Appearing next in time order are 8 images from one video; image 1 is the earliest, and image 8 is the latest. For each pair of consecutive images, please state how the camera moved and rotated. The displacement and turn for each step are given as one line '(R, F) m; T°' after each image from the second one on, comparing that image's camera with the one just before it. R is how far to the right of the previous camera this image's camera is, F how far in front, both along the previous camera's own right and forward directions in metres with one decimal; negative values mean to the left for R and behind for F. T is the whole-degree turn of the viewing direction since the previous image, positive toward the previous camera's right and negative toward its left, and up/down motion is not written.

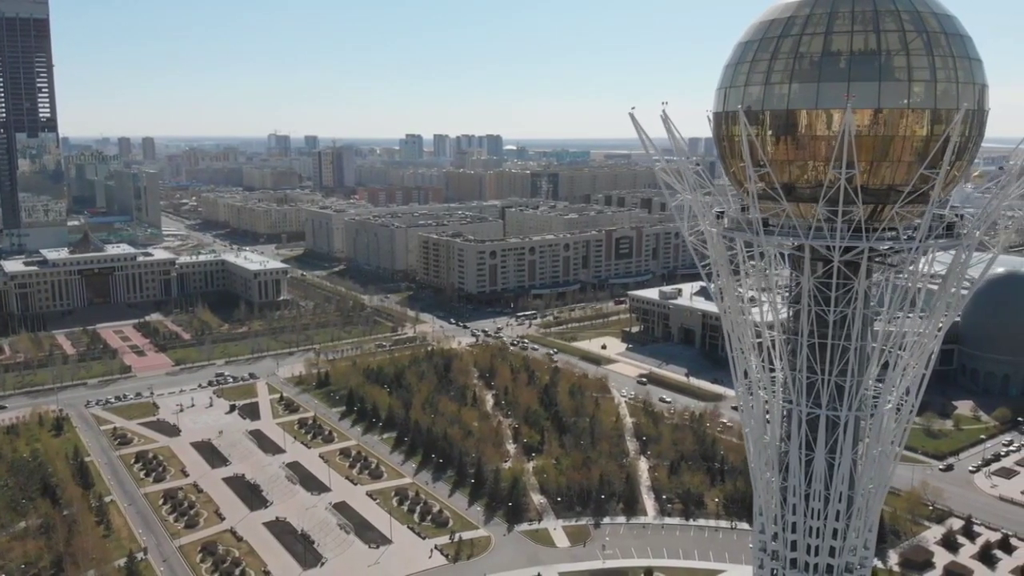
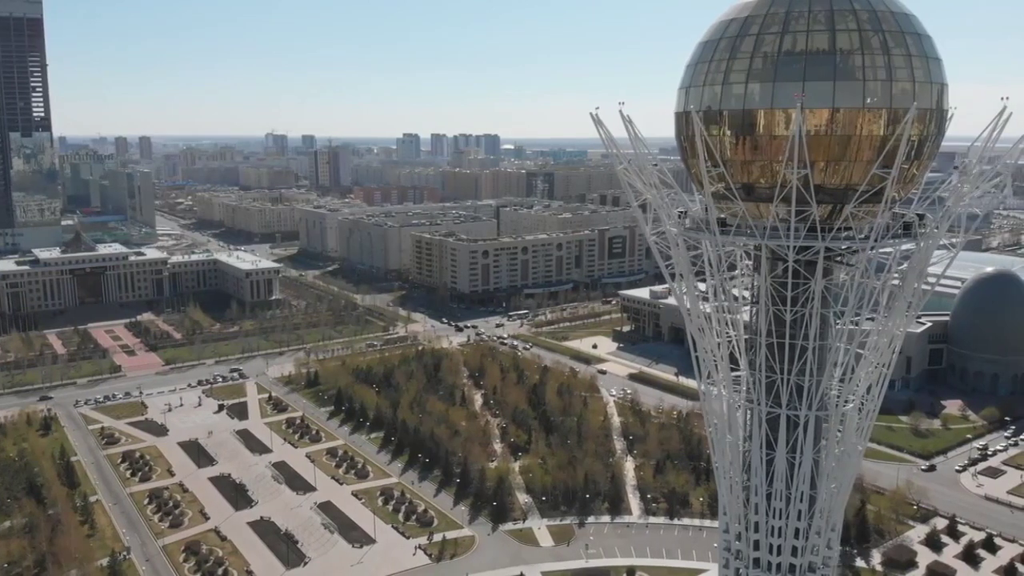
(+0.4, 0.0) m; 0°
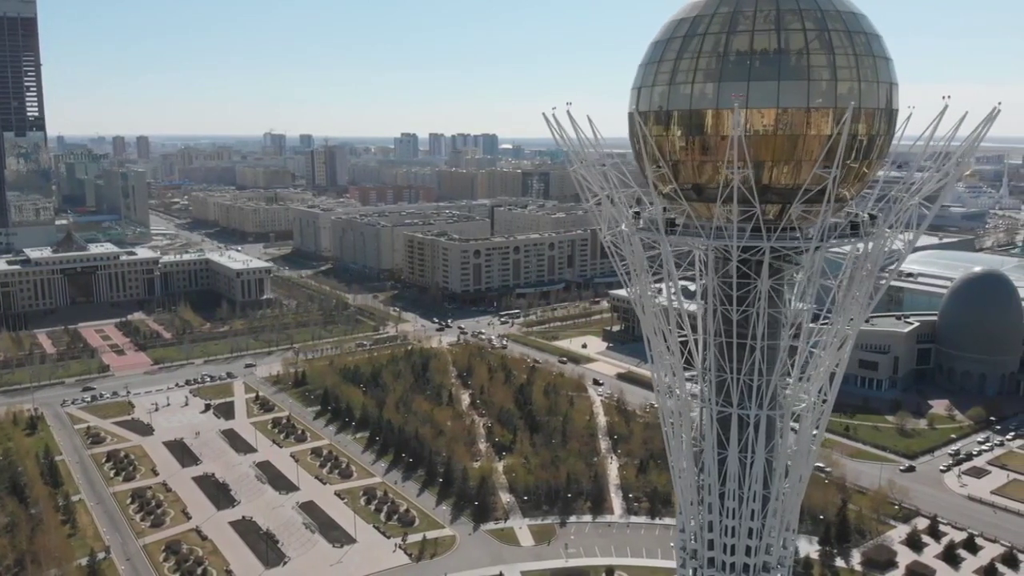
(+0.5, 0.0) m; 0°
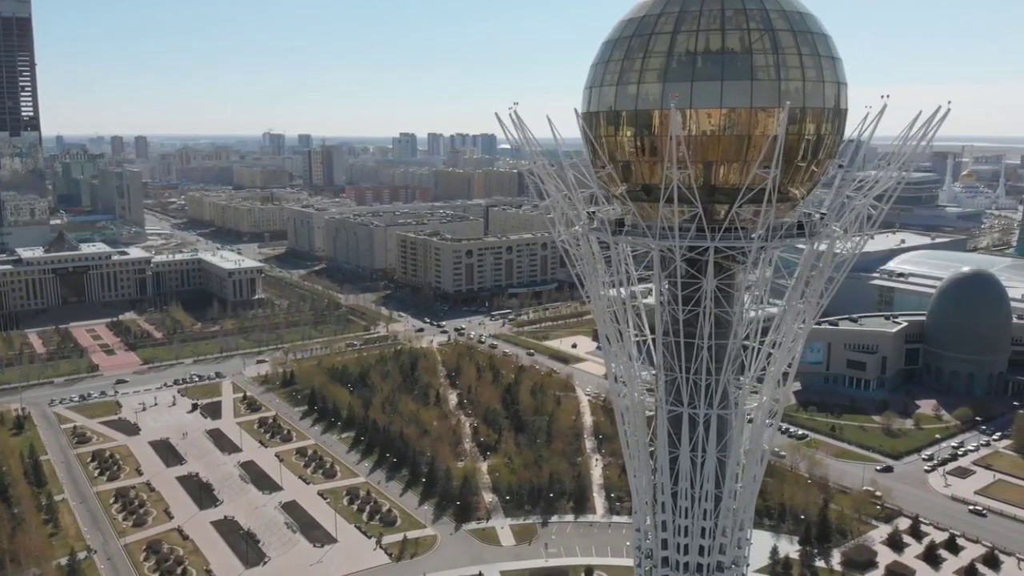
(+0.5, 0.0) m; 0°
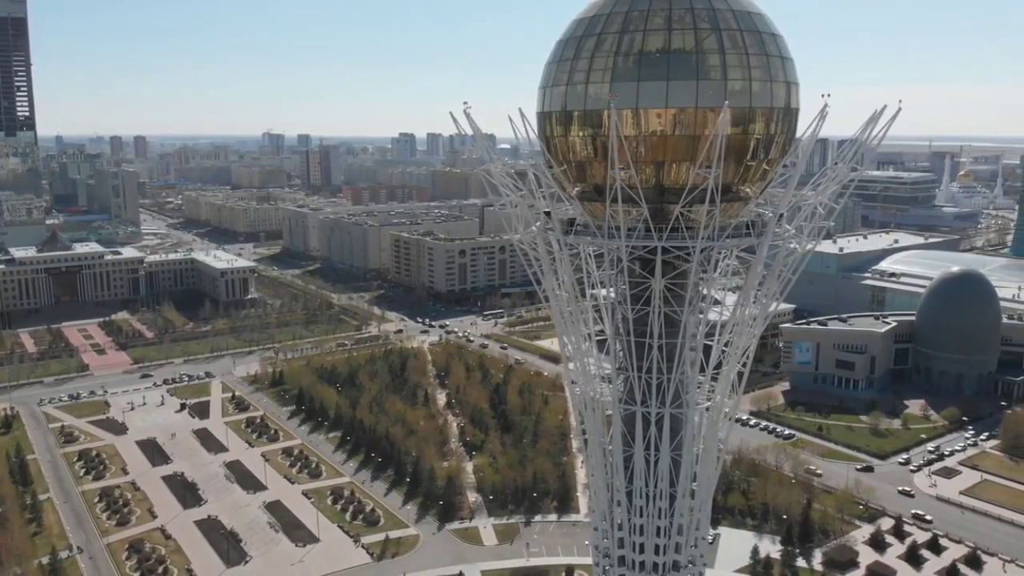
(+0.5, 0.0) m; 0°
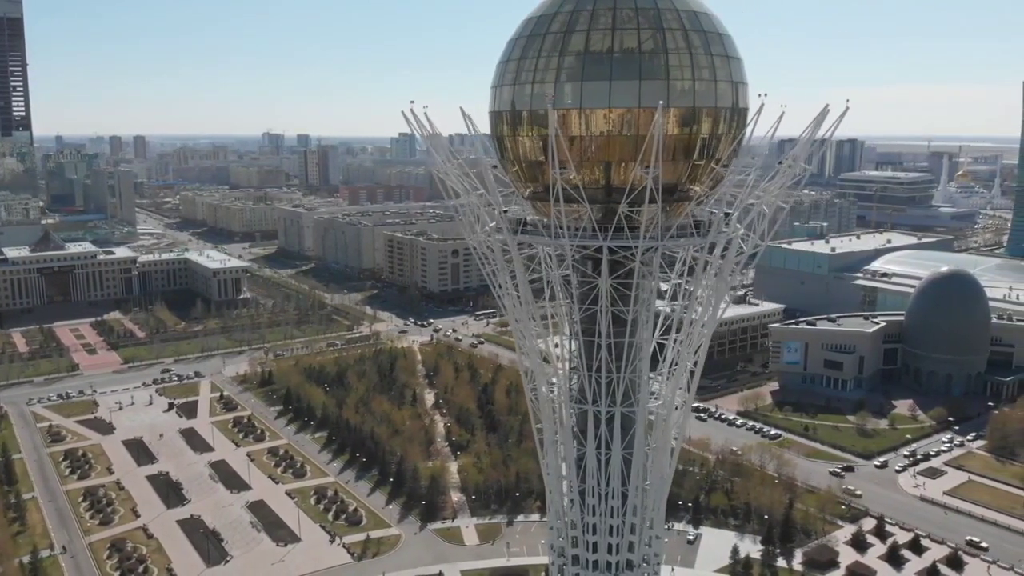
(+0.6, 0.0) m; 0°
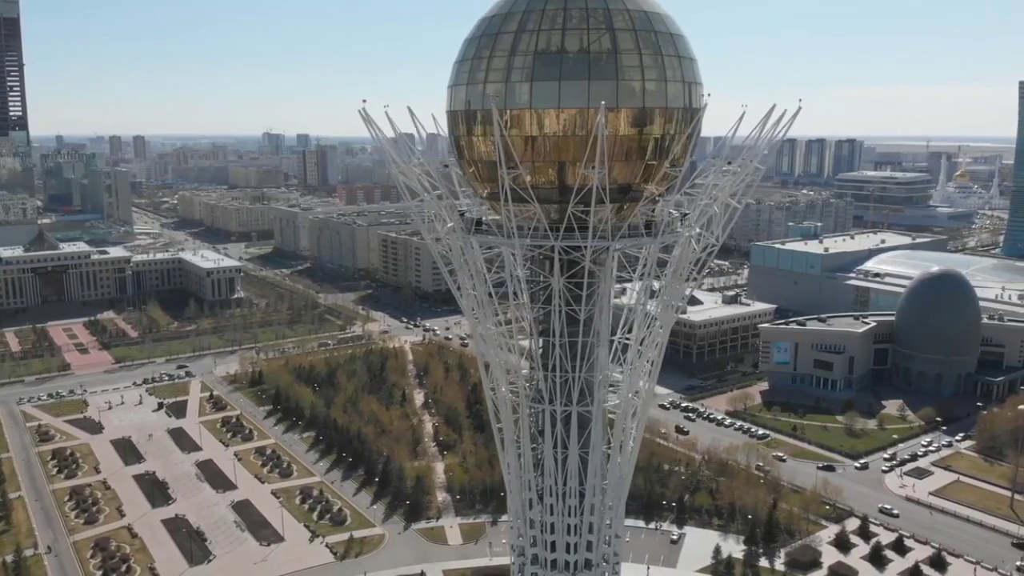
(+0.5, 0.0) m; 0°
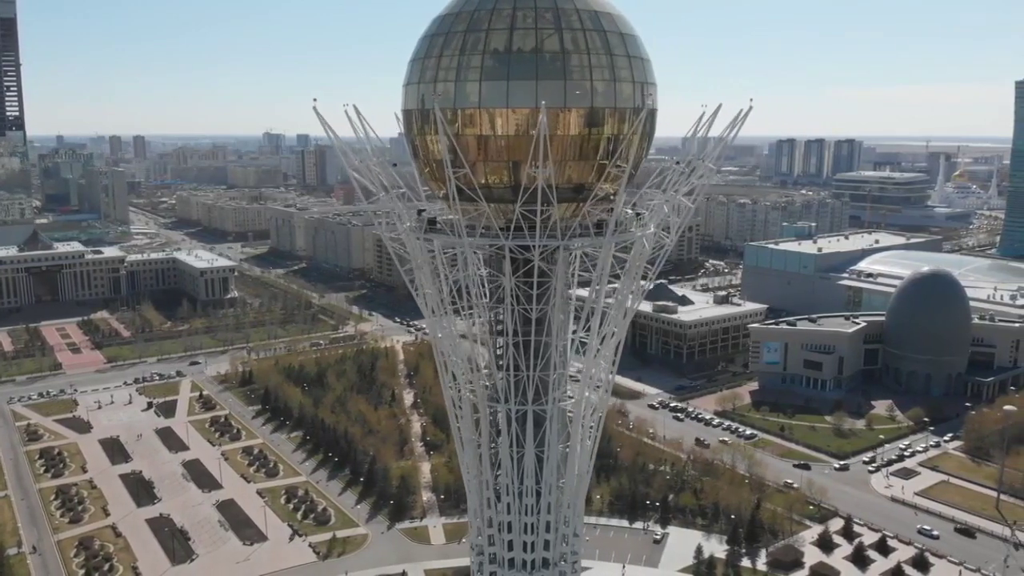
(+0.5, 0.0) m; 0°
